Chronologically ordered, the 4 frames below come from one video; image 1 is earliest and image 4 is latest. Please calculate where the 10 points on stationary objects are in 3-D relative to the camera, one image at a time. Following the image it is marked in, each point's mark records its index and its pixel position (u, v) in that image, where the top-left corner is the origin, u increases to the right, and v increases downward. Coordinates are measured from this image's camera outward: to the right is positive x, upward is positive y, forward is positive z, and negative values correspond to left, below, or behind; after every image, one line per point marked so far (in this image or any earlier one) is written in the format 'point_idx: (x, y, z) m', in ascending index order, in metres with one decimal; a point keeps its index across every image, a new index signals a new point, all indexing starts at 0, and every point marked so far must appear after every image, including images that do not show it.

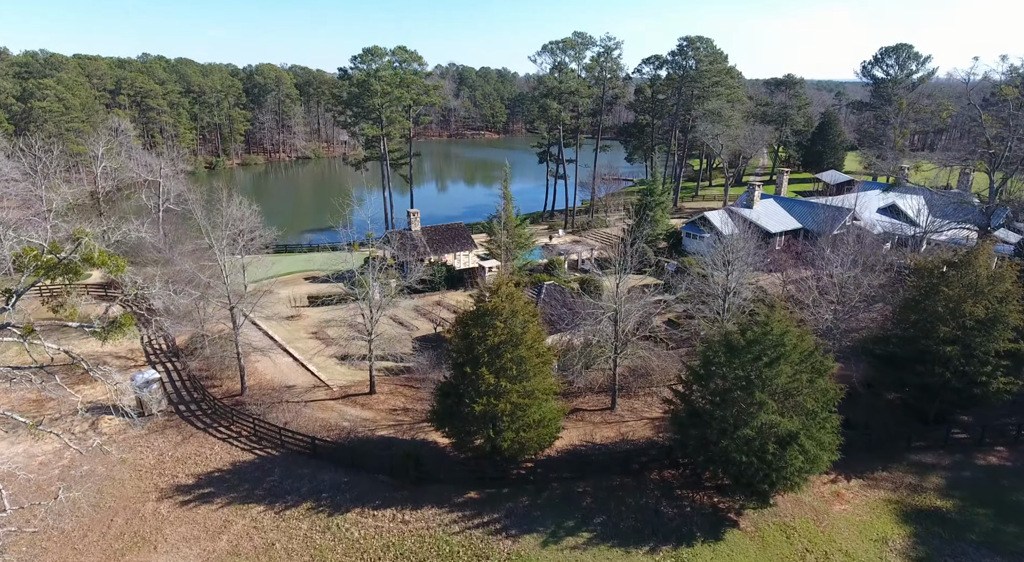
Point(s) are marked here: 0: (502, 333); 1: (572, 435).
0: (-0.2, -1.2, +14.0) m
1: (+1.6, -4.0, +16.6) m
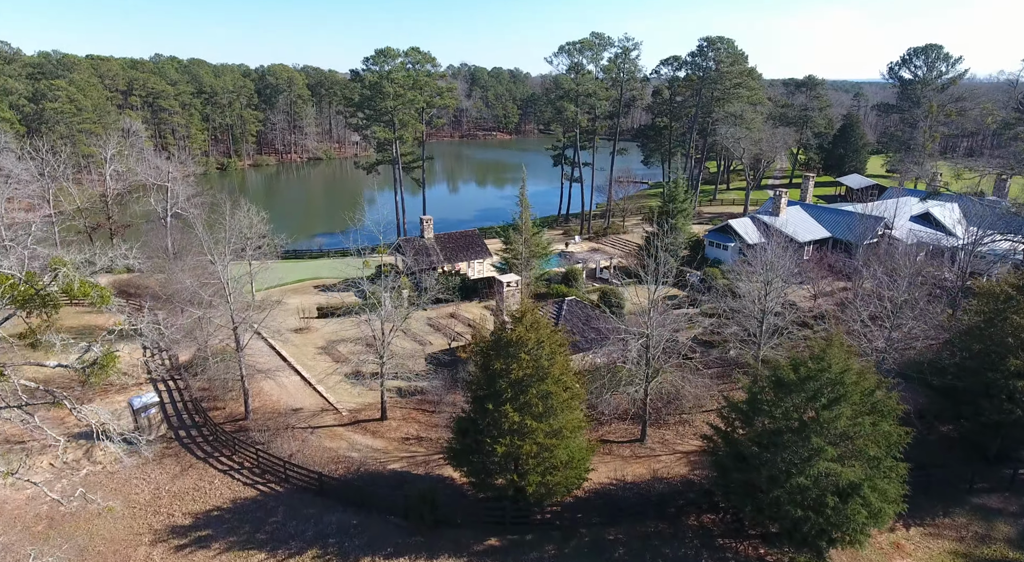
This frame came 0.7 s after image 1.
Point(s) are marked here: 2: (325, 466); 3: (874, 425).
0: (+0.3, -1.7, +12.7) m
1: (+2.1, -4.5, +15.3) m
2: (-4.6, -4.5, +15.8) m
3: (+6.7, -2.7, +11.9) m
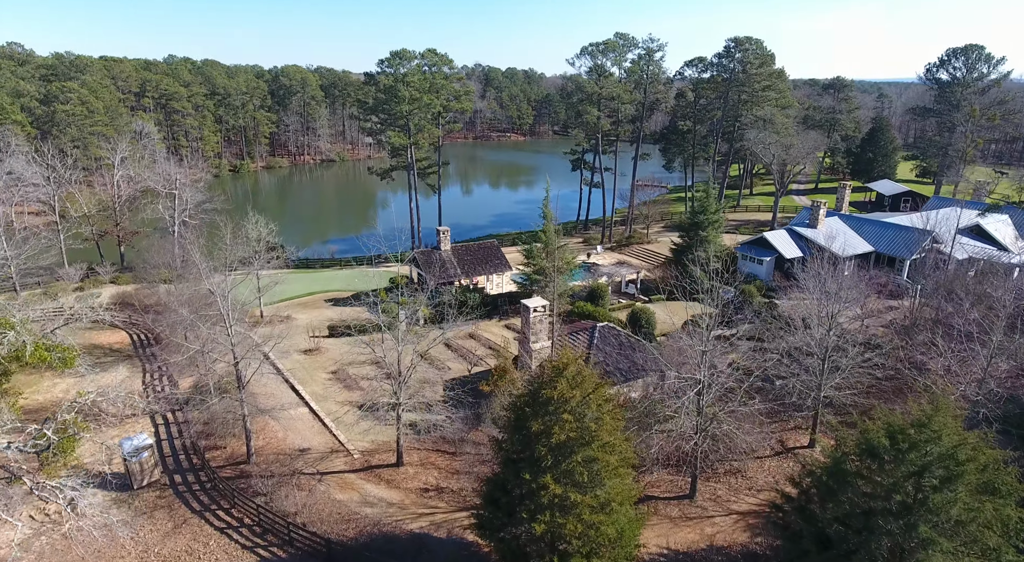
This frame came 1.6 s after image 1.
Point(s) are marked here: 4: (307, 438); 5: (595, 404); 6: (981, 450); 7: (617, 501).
0: (+1.0, -2.5, +10.8) m
1: (+2.8, -5.3, +13.4) m
2: (-3.8, -5.3, +14.0) m
3: (+7.3, -3.5, +9.9) m
4: (-5.8, -4.4, +18.2) m
5: (+1.4, -2.1, +11.0) m
6: (+7.2, -2.6, +10.1) m
7: (+1.8, -3.8, +11.2) m
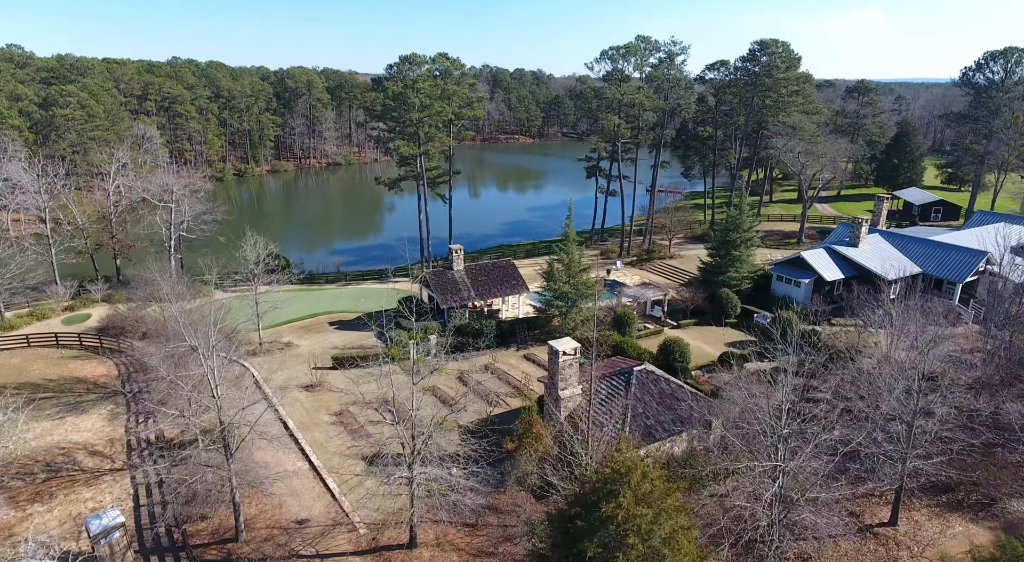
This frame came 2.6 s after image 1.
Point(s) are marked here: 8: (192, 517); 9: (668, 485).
0: (+1.6, -3.6, +8.4) m
1: (+3.5, -6.4, +11.0) m
2: (-3.2, -6.4, +11.7) m
3: (+8.0, -4.6, +7.5) m
4: (-5.1, -5.5, +15.9) m
5: (+2.1, -3.2, +8.6) m
6: (+7.9, -3.7, +7.6) m
7: (+2.5, -4.9, +8.8) m
8: (-7.7, -5.6, +15.4) m
9: (+2.1, -2.7, +9.0) m
